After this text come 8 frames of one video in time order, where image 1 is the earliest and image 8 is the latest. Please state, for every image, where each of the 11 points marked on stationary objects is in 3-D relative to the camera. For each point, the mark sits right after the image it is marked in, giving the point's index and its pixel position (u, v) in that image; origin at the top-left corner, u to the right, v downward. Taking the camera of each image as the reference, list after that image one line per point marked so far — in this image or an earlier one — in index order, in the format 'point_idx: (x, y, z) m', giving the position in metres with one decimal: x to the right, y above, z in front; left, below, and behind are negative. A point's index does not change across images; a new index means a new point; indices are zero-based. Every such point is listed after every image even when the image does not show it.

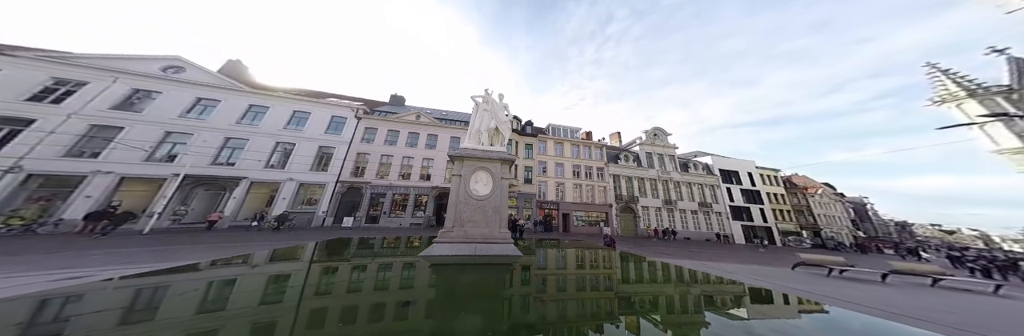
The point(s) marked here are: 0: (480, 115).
0: (-1.9, +3.2, +10.8) m
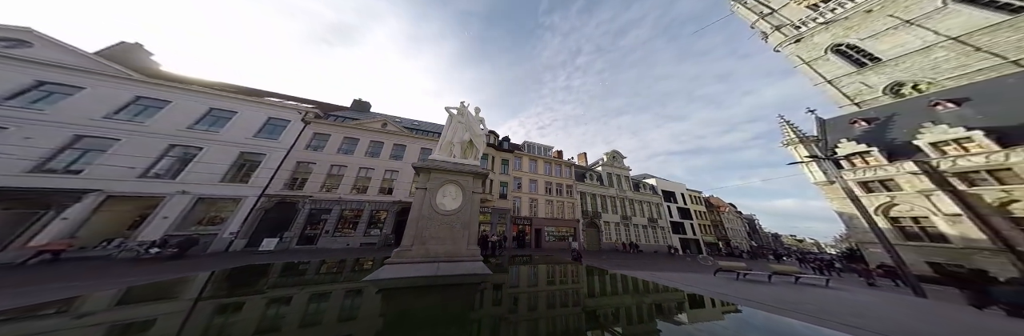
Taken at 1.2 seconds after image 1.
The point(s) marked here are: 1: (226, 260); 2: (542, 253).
0: (-3.5, +2.3, +10.6) m
1: (-14.0, -4.5, +8.8) m
2: (+3.2, -9.2, +19.7) m
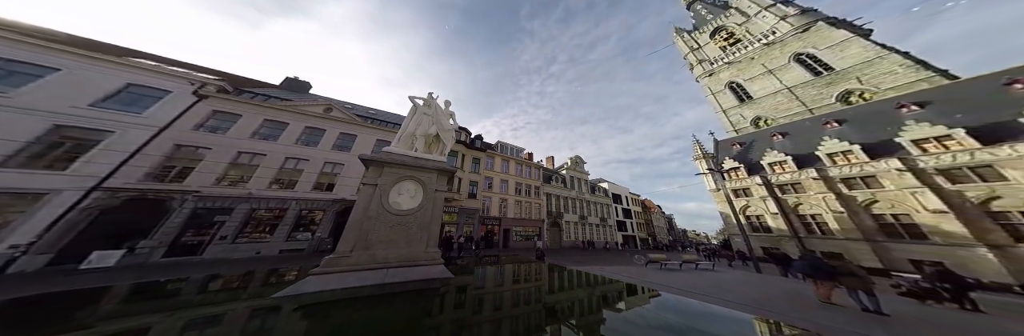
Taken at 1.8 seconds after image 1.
0: (-5.3, +2.5, +9.6) m
1: (-15.7, -3.8, +6.1) m
2: (-0.9, -9.3, +19.8) m
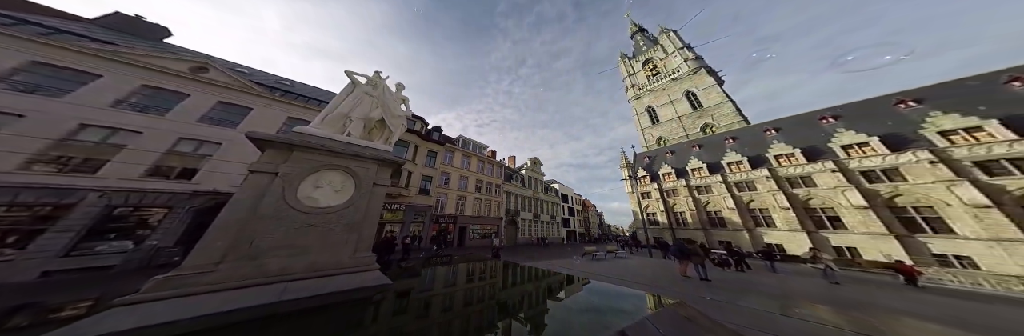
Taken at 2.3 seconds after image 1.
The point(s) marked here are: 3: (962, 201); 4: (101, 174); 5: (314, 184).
0: (-5.8, +3.2, +6.6) m
1: (-15.5, -2.6, +0.9) m
2: (-4.3, -8.7, +17.4) m
3: (+31.8, -1.6, +13.0) m
4: (-19.0, -0.2, +9.2) m
5: (-5.2, -0.4, +4.8) m
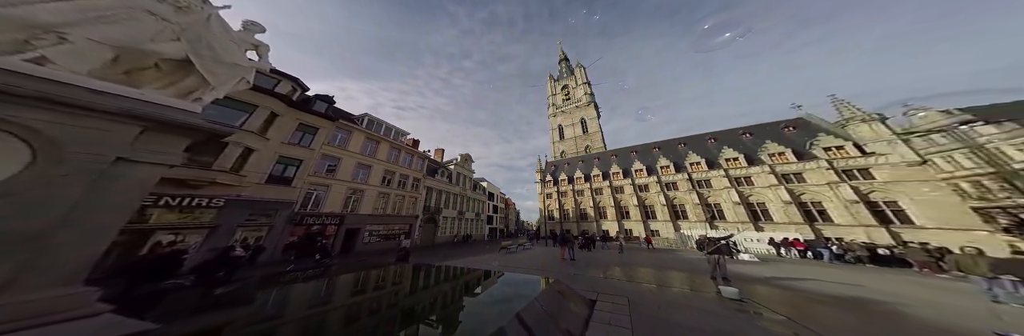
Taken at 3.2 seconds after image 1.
0: (-9.5, +4.1, +3.7) m
1: (-16.5, -0.9, -5.6) m
2: (-13.9, -7.5, +14.1) m
3: (+21.3, -4.1, +25.1) m
4: (-22.9, +2.2, +0.6) m
5: (-8.6, +0.4, +2.3) m
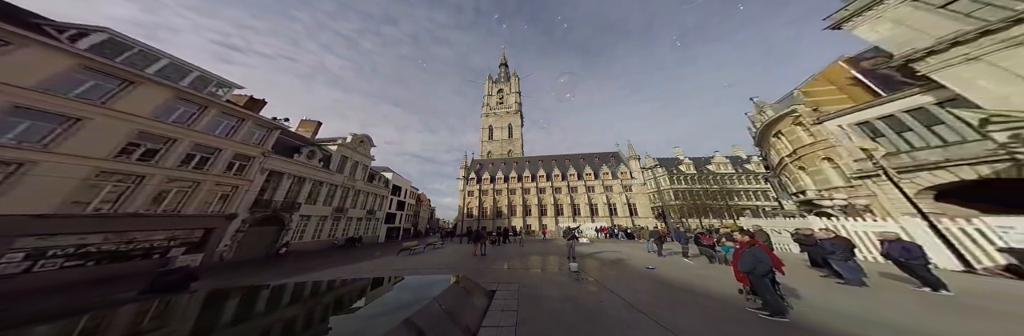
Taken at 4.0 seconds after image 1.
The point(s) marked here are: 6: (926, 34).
0: (-9.6, +5.0, +0.7) m
1: (-12.7, +0.5, -10.7) m
2: (-19.2, -5.7, +8.1) m
3: (+8.5, -5.9, +32.7) m
4: (-20.7, +4.5, -7.8) m
5: (-8.6, +1.2, -0.3) m
6: (+15.2, +5.3, +6.9) m
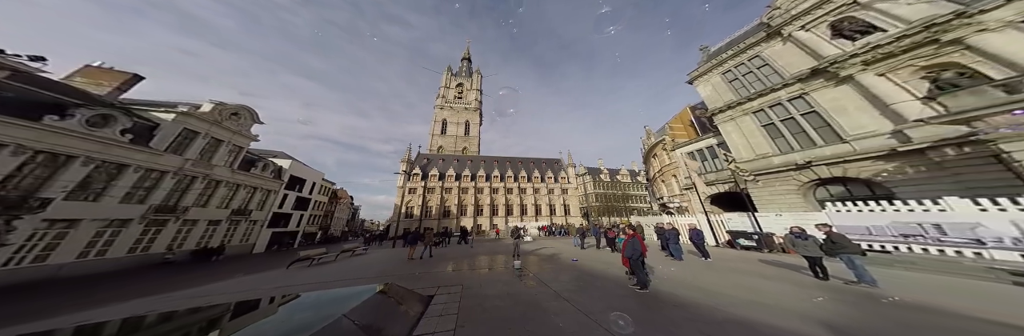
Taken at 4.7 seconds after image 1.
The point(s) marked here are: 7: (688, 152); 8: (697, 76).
0: (-9.1, +5.6, -2.1) m
1: (-9.1, +1.3, -13.9) m
2: (-21.2, -4.3, +2.2) m
3: (-1.9, -6.2, +33.7) m
4: (-17.3, +5.8, -13.4) m
5: (-8.1, +1.8, -2.8) m
6: (+12.8, +4.3, +11.1) m
7: (+13.1, +1.1, +13.6) m
8: (+12.5, +6.2, +12.1) m
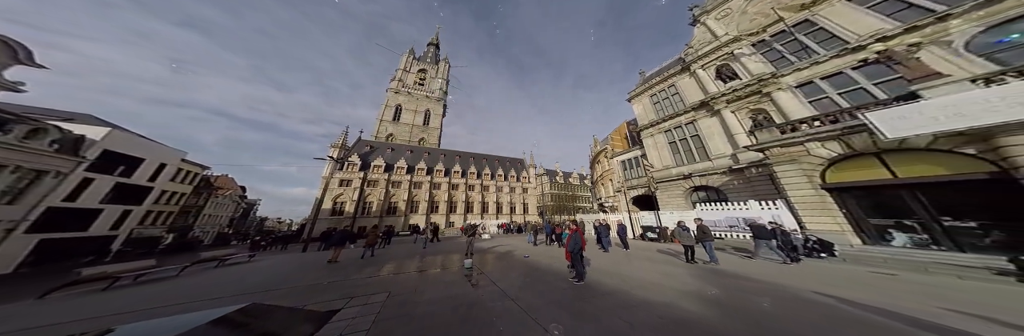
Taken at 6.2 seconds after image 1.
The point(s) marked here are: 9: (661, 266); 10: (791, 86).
0: (-8.2, +6.1, -4.2) m
1: (-5.8, +1.5, -15.7) m
2: (-21.5, -3.0, -2.6) m
3: (-9.8, -5.3, +32.4) m
4: (-13.7, +6.5, -17.0) m
5: (-7.3, +2.2, -4.6) m
6: (+10.1, +3.8, +13.5) m
7: (+9.6, +0.7, +16.1) m
8: (+9.7, +5.7, +14.5) m
9: (+3.6, -2.5, +4.6) m
10: (+12.9, +3.6, +8.2) m
